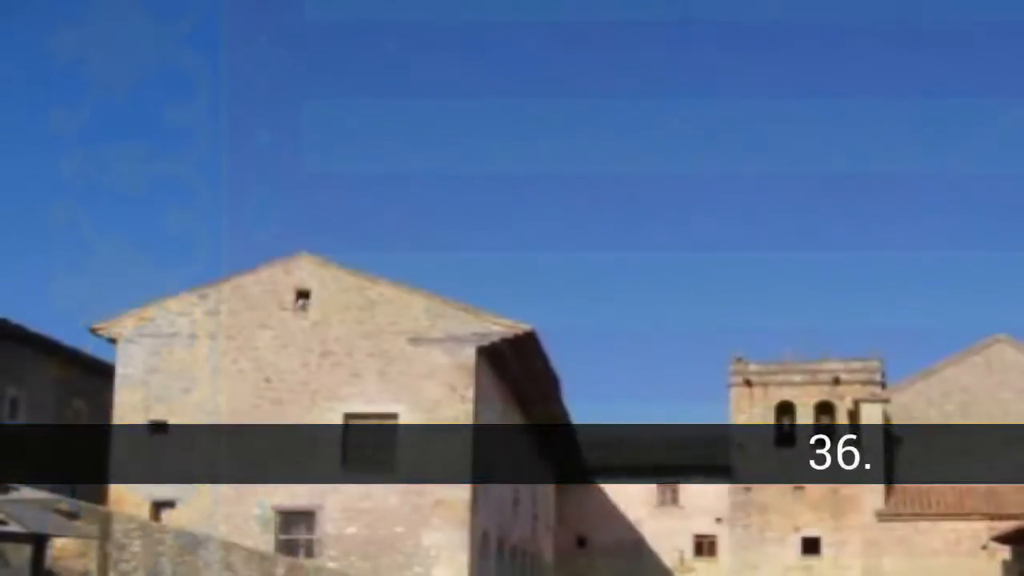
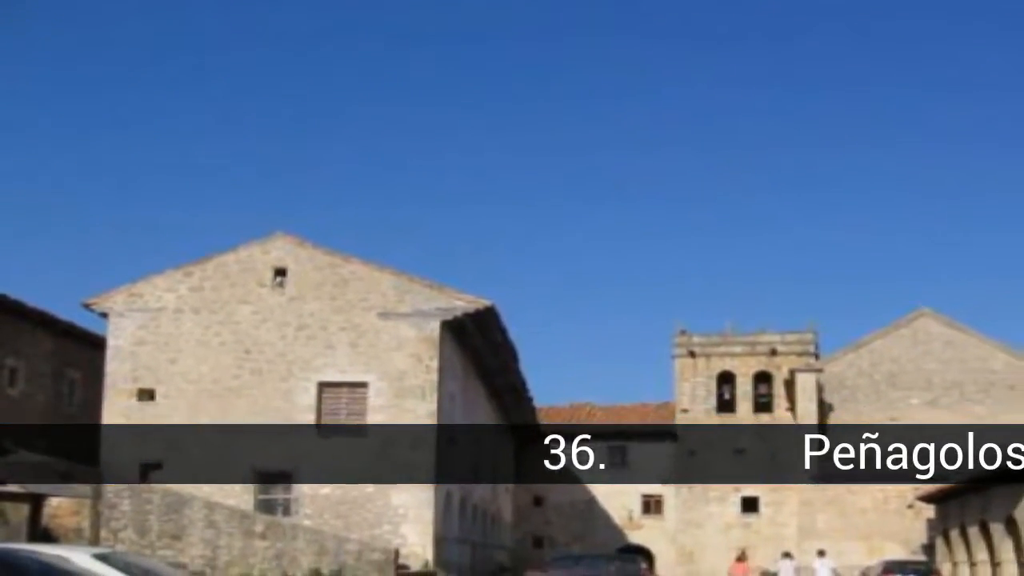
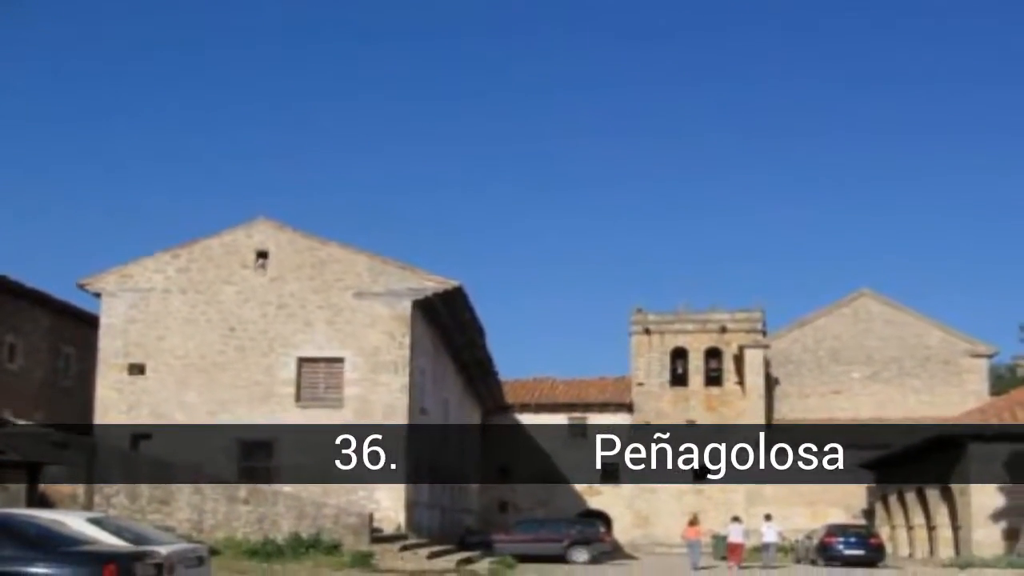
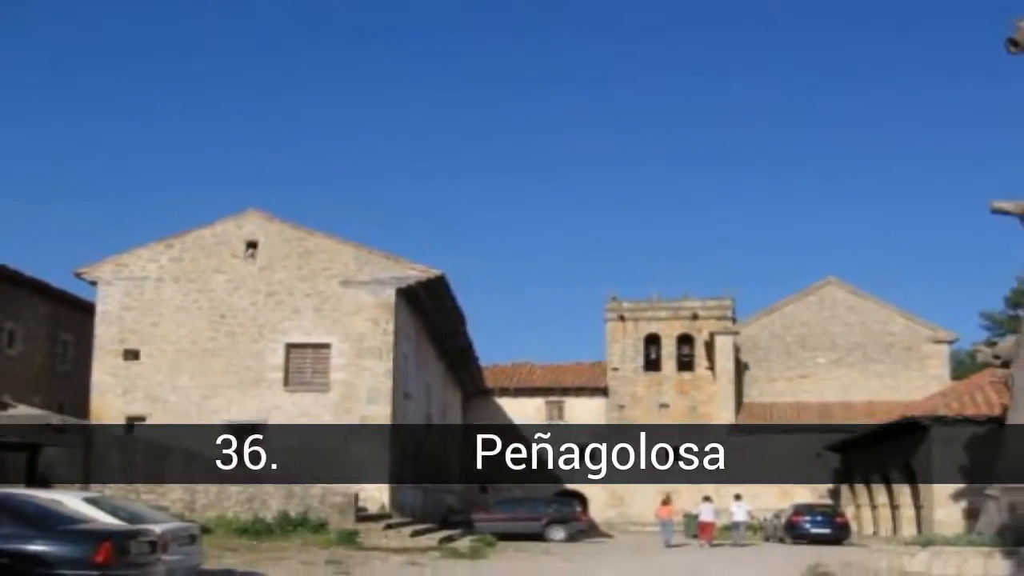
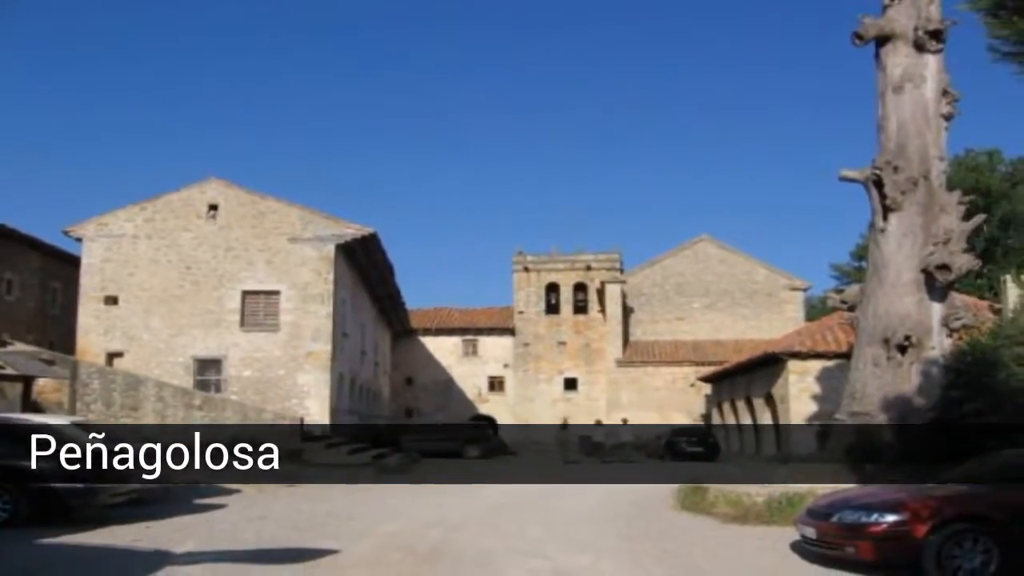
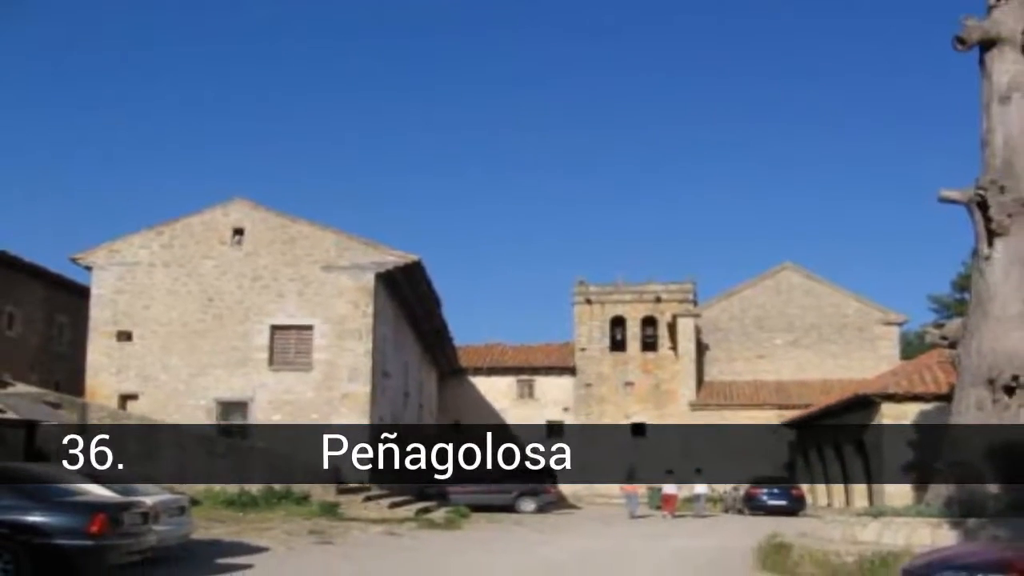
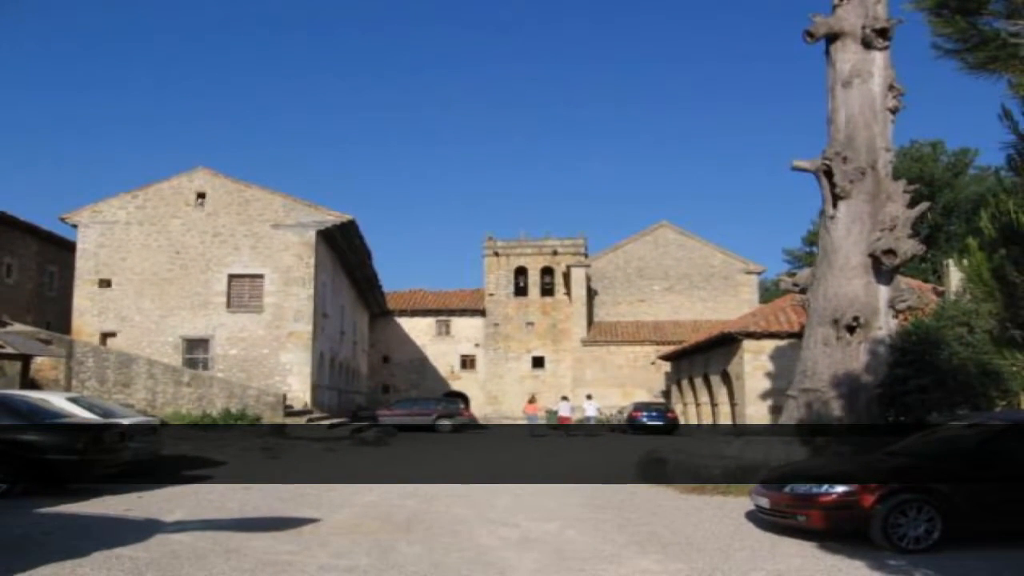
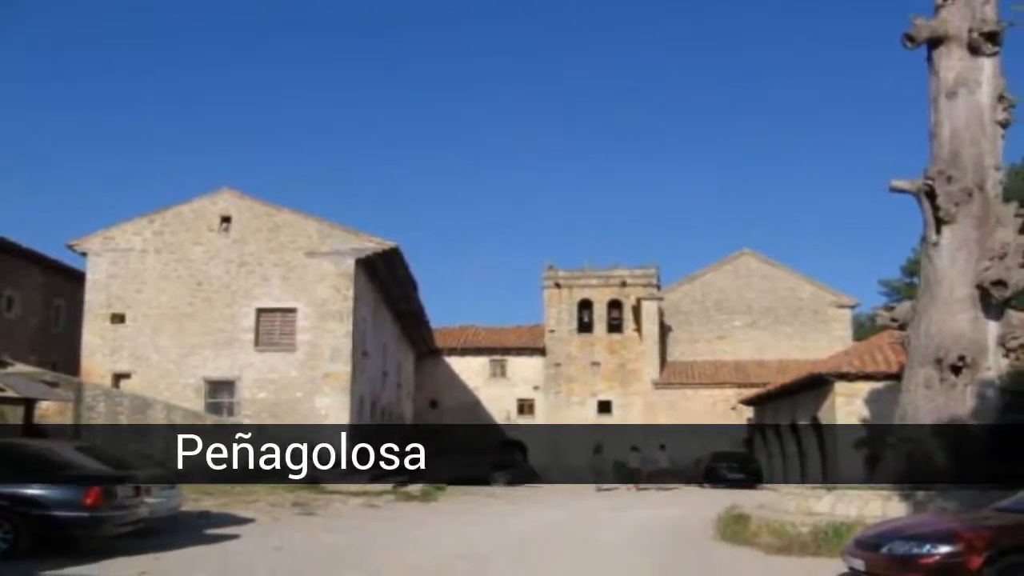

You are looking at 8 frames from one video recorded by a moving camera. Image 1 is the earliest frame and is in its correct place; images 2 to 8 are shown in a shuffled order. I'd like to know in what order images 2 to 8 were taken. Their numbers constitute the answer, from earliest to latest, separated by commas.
2, 3, 4, 6, 8, 5, 7
